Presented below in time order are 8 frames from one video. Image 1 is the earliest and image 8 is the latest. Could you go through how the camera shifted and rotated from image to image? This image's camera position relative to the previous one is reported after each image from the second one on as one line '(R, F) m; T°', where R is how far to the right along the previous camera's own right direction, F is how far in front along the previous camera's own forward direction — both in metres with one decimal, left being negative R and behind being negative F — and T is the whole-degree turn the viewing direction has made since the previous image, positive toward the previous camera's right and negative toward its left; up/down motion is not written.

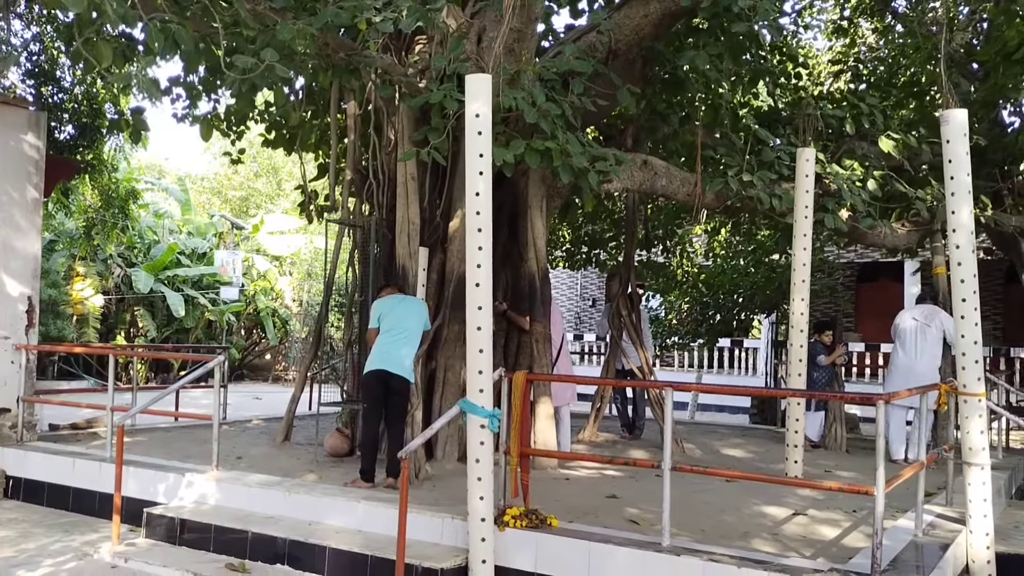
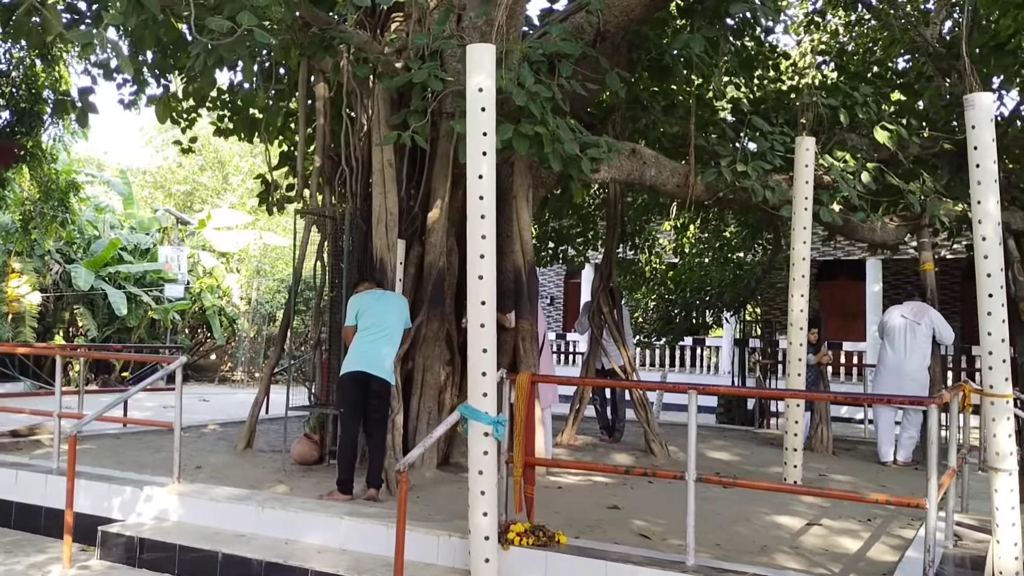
(-0.3, +0.5) m; +3°
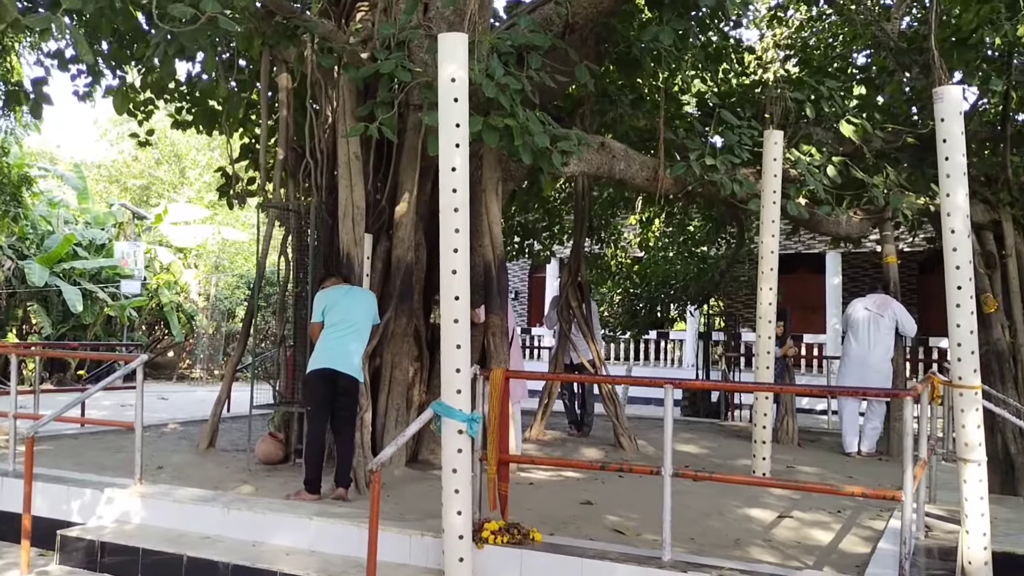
(-0.1, +0.1) m; +2°
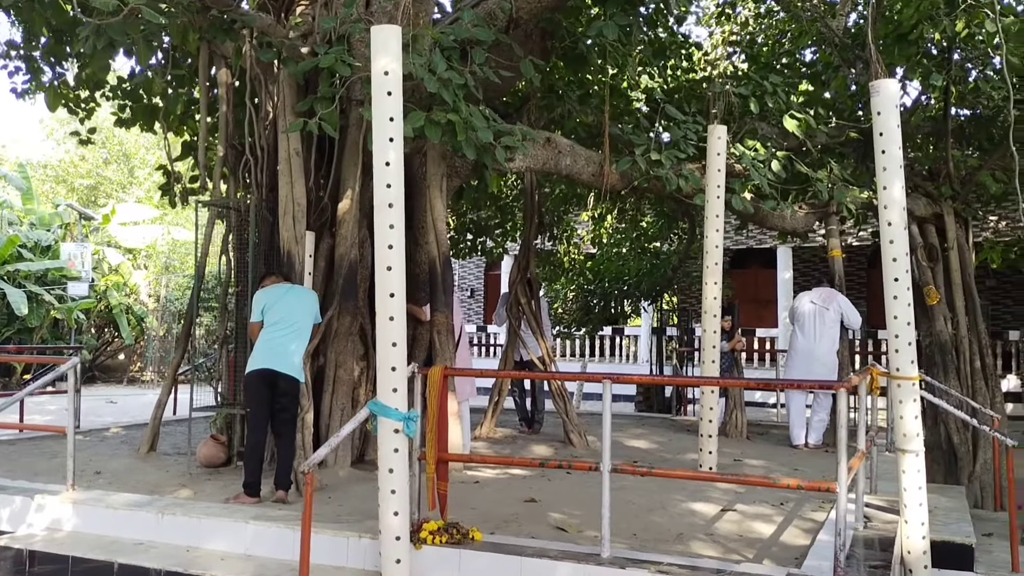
(+0.1, +0.1) m; +2°
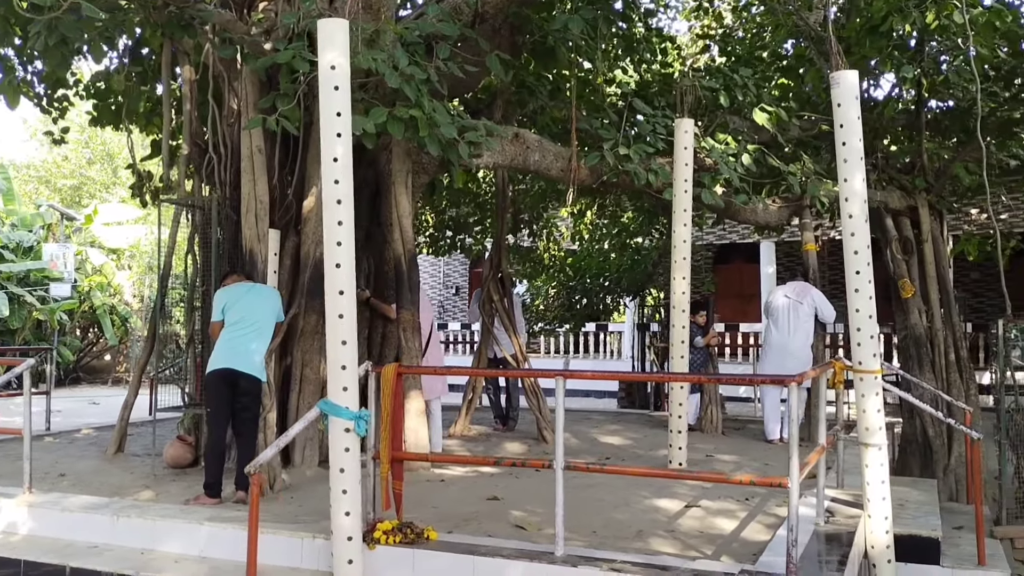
(+0.2, 0.0) m; 0°
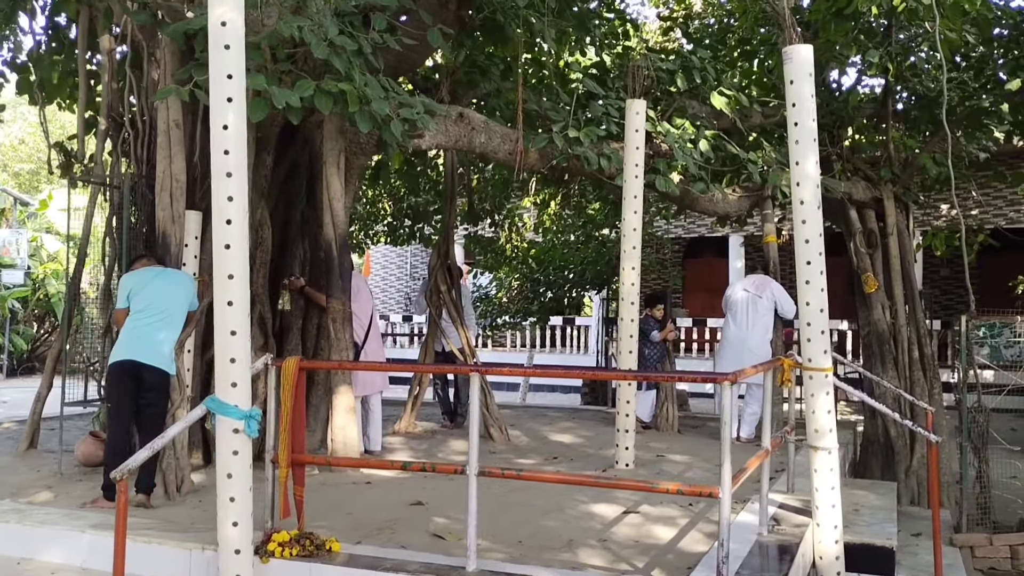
(+0.3, +0.4) m; +1°
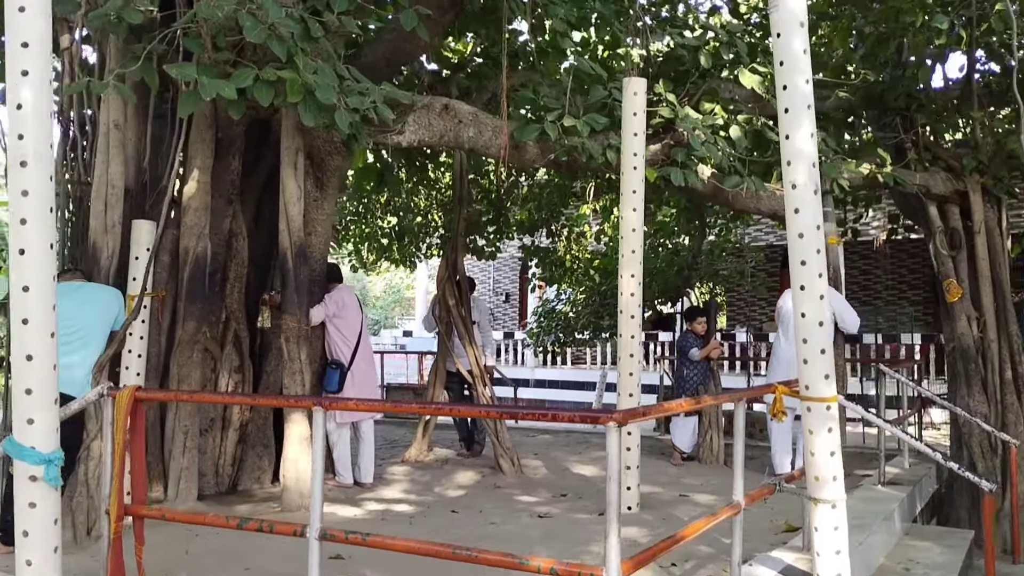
(+0.8, +0.9) m; -7°
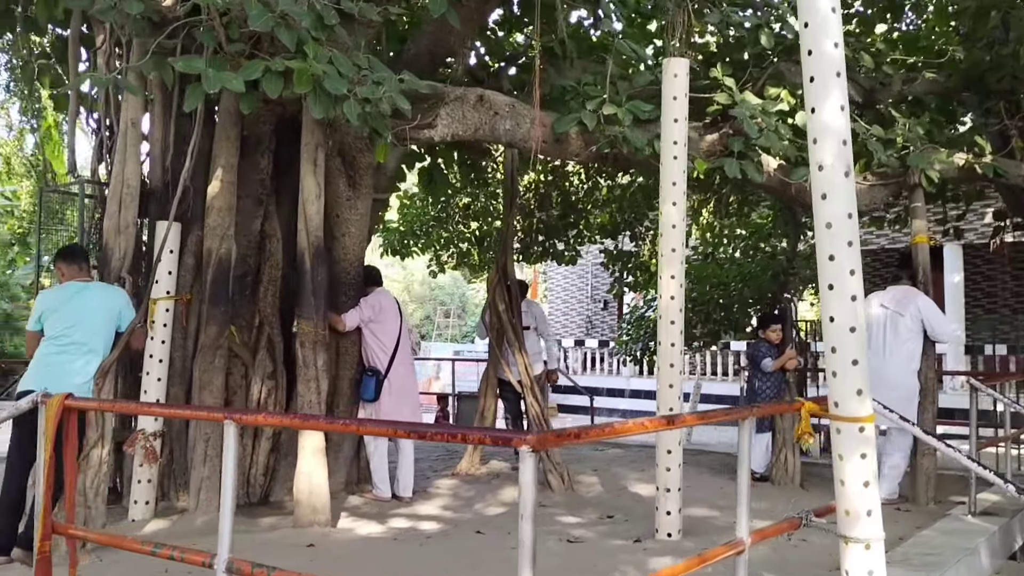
(+0.5, +0.5) m; -7°
